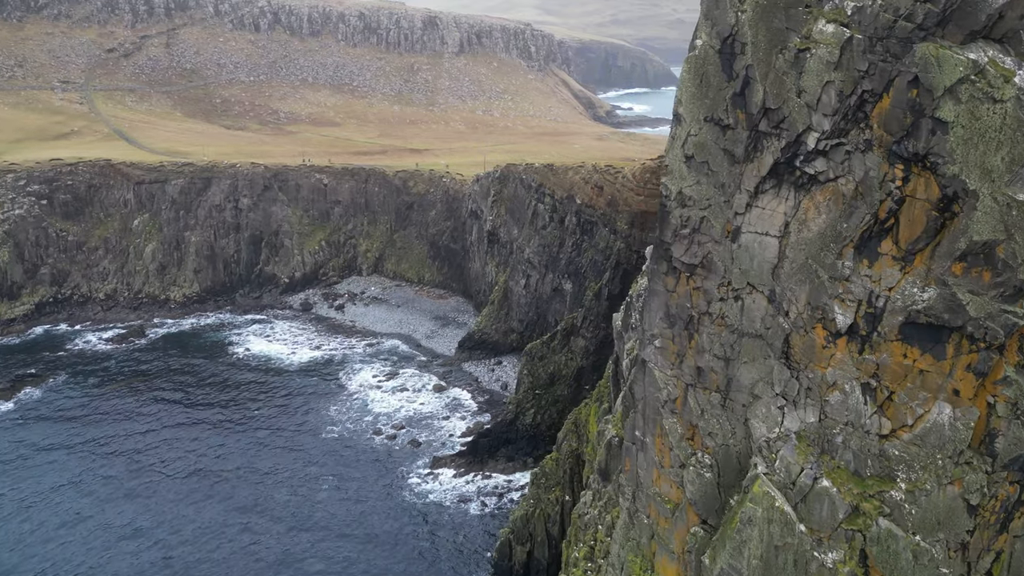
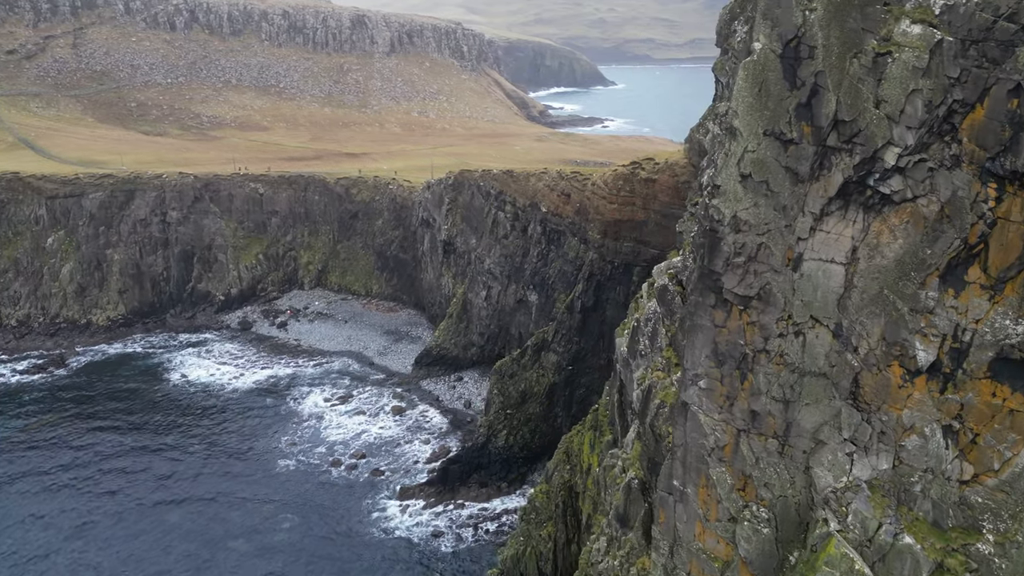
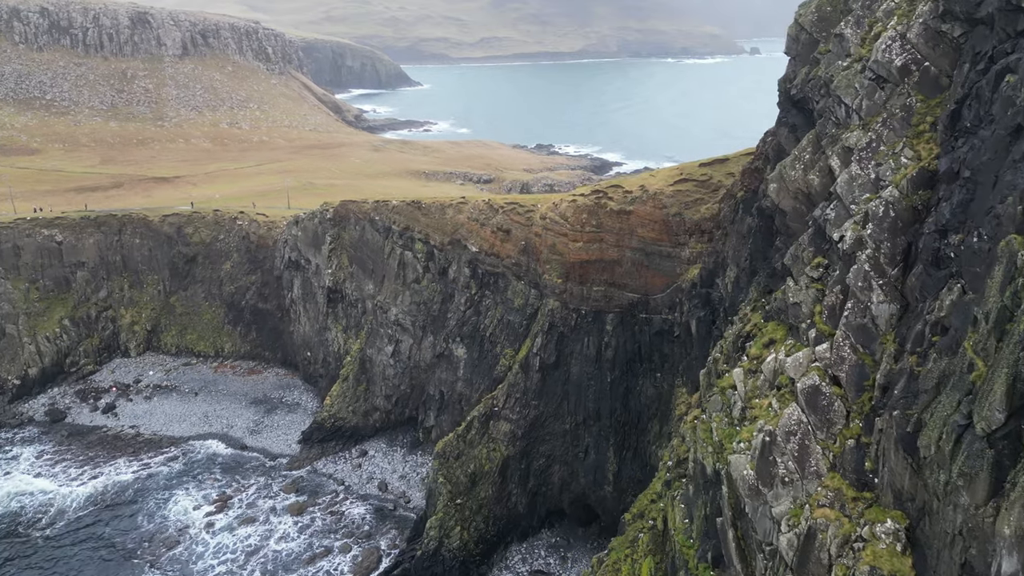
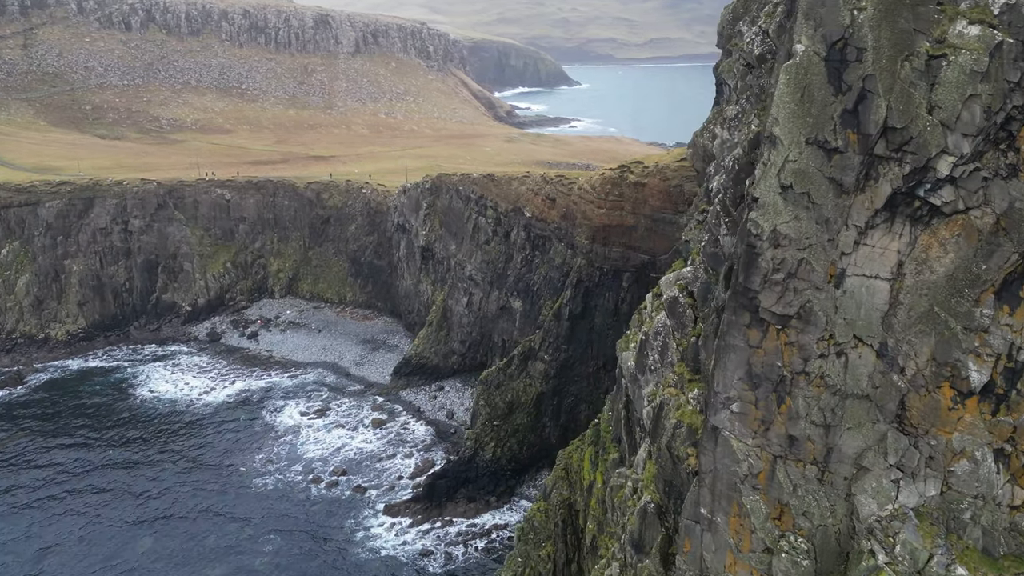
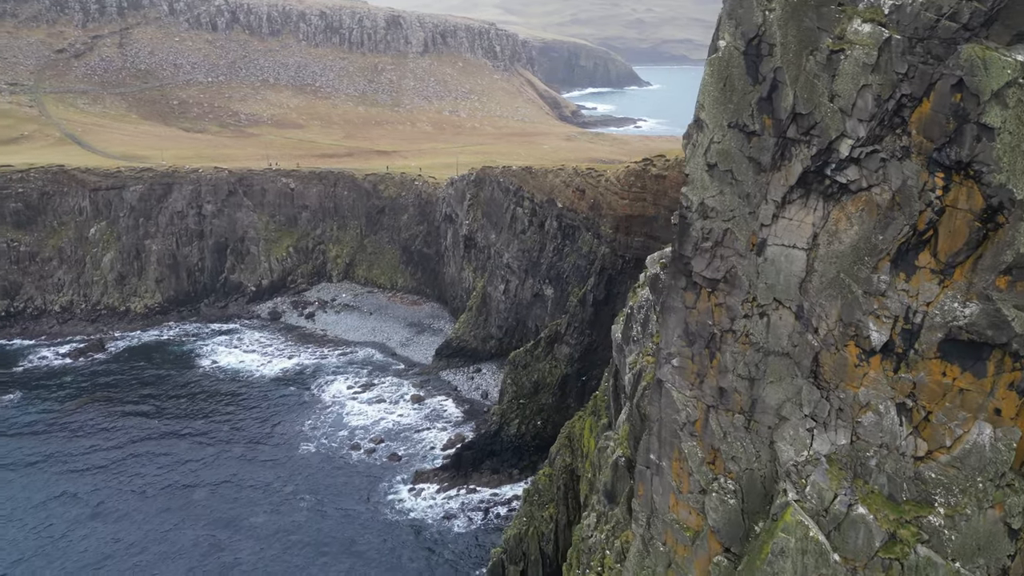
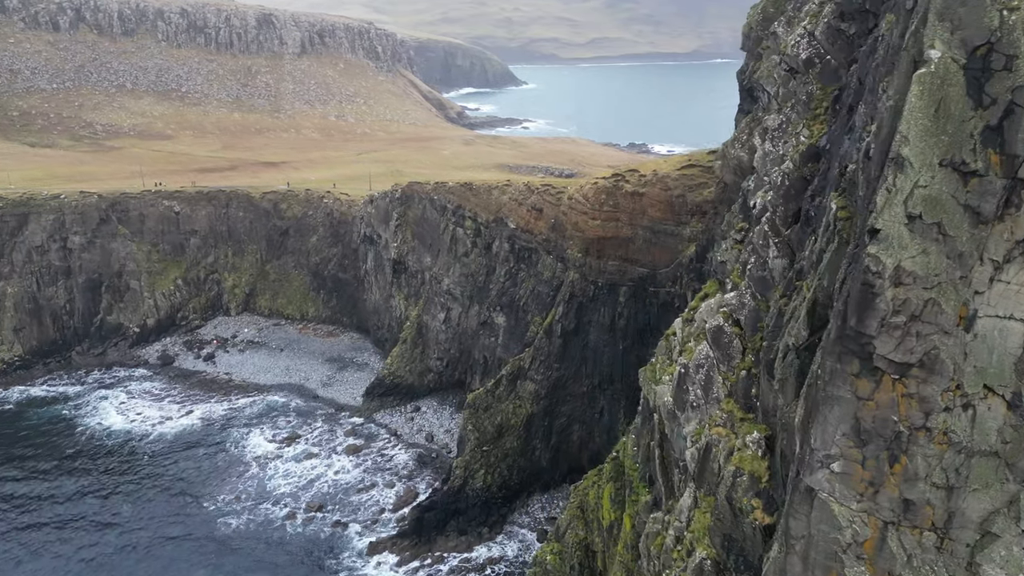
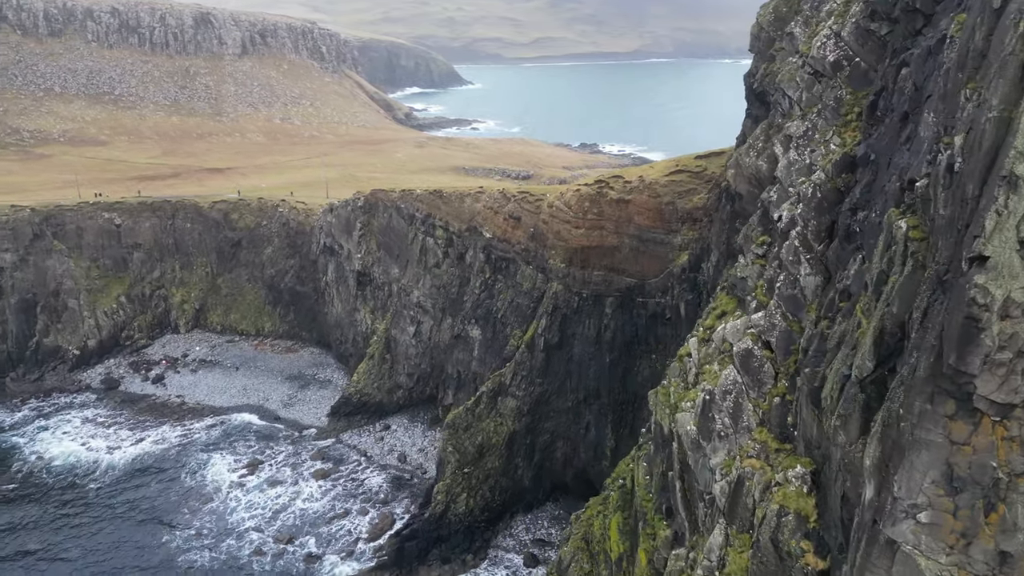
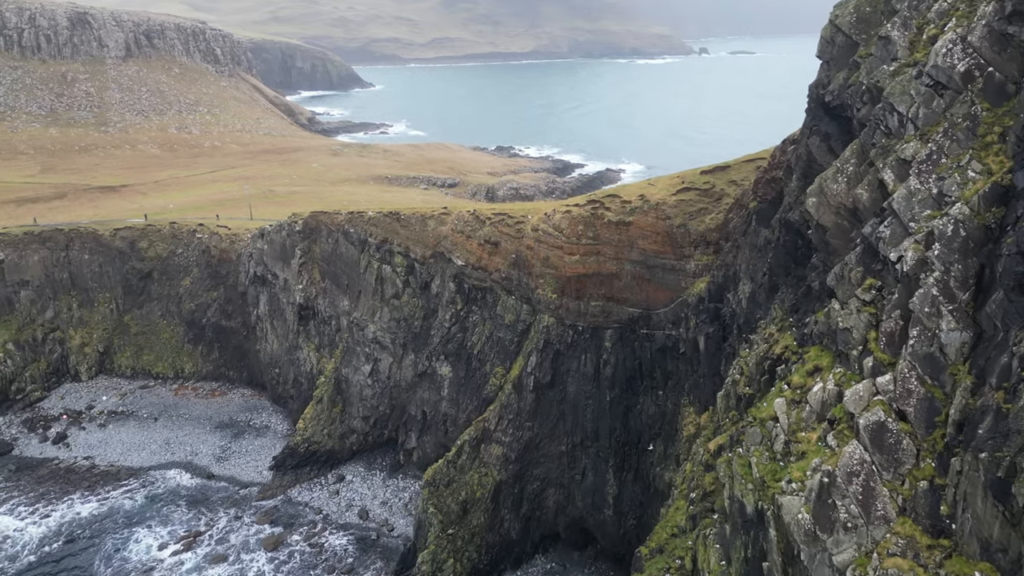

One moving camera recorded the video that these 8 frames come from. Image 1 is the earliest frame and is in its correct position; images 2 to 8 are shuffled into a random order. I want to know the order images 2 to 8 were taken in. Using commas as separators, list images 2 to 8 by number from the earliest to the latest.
5, 2, 4, 6, 7, 3, 8
